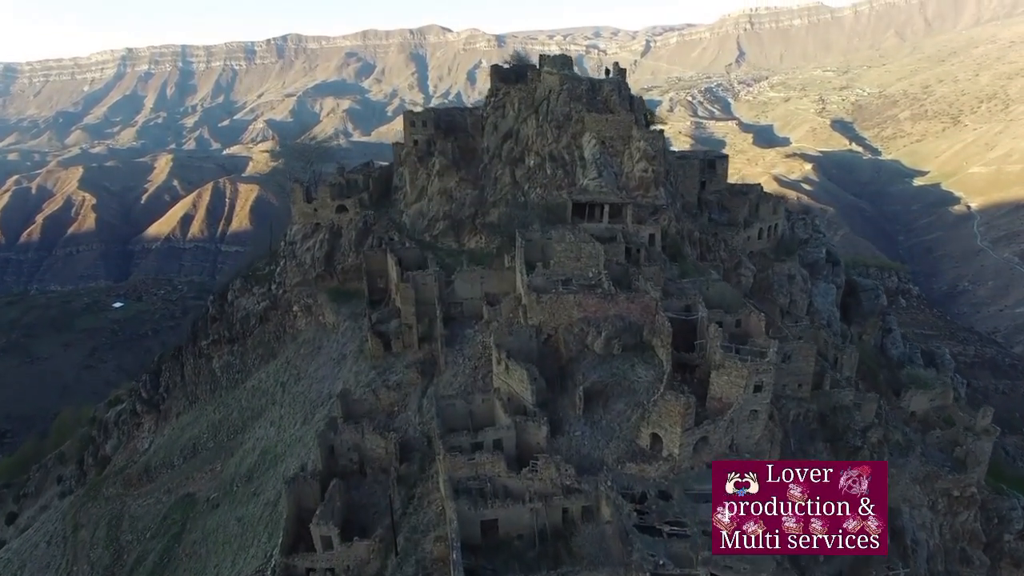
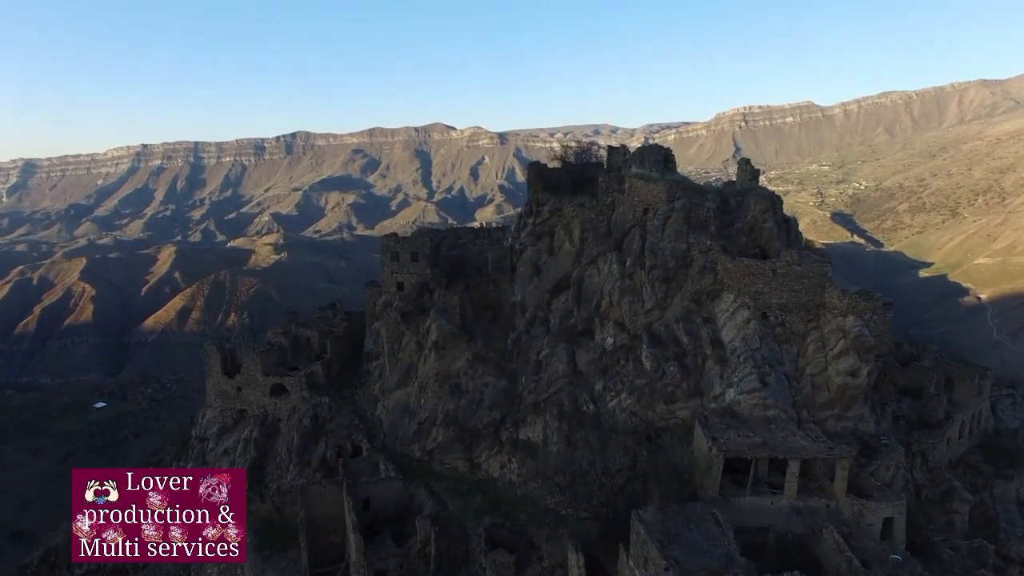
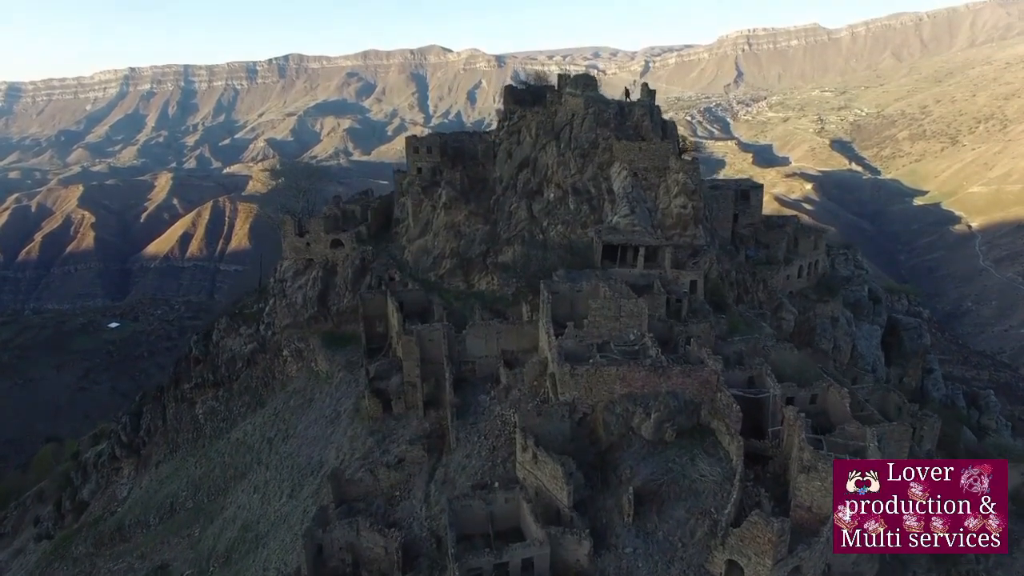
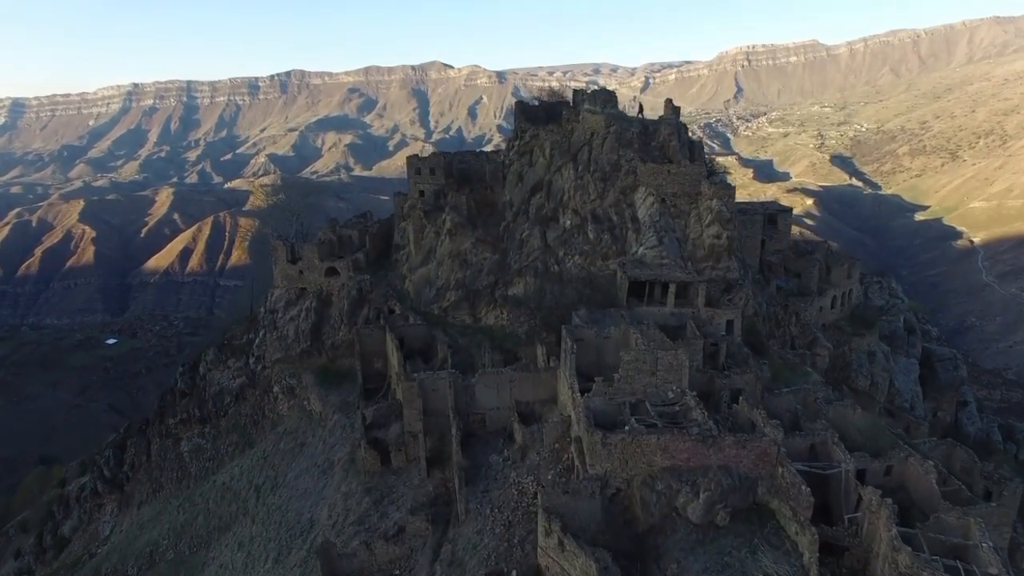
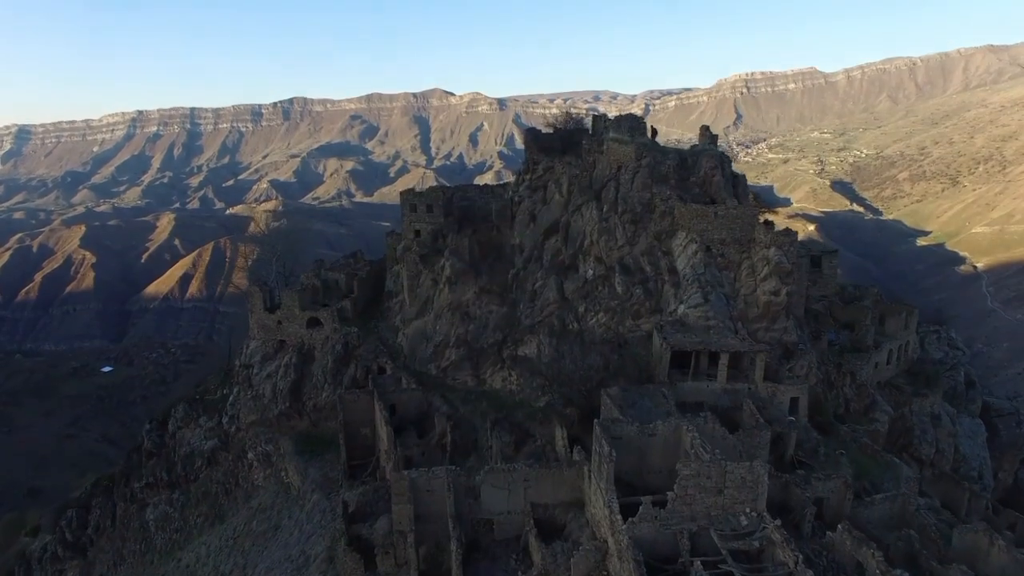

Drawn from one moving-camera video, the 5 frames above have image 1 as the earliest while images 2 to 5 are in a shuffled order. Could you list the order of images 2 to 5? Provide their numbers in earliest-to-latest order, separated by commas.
3, 4, 5, 2
